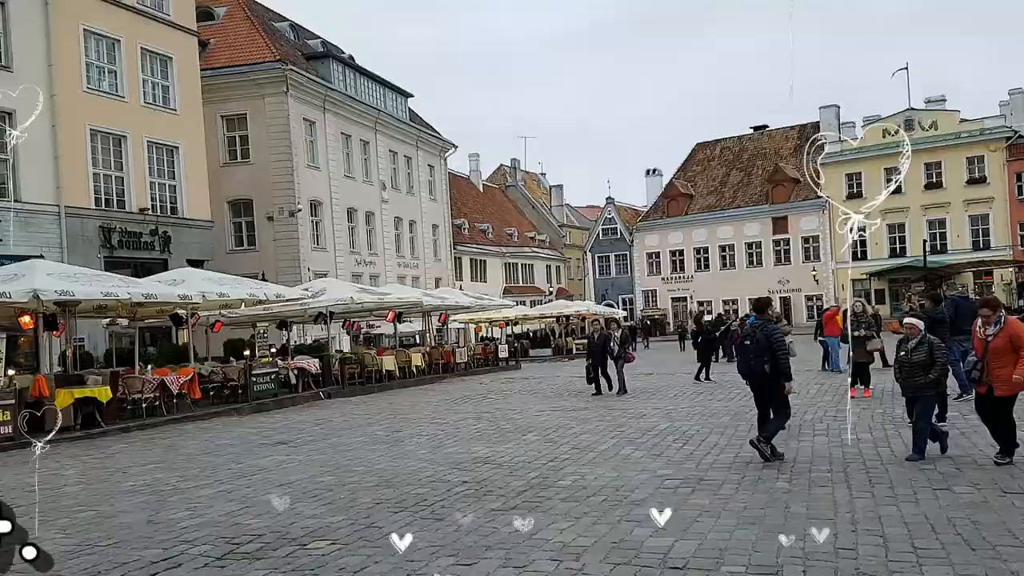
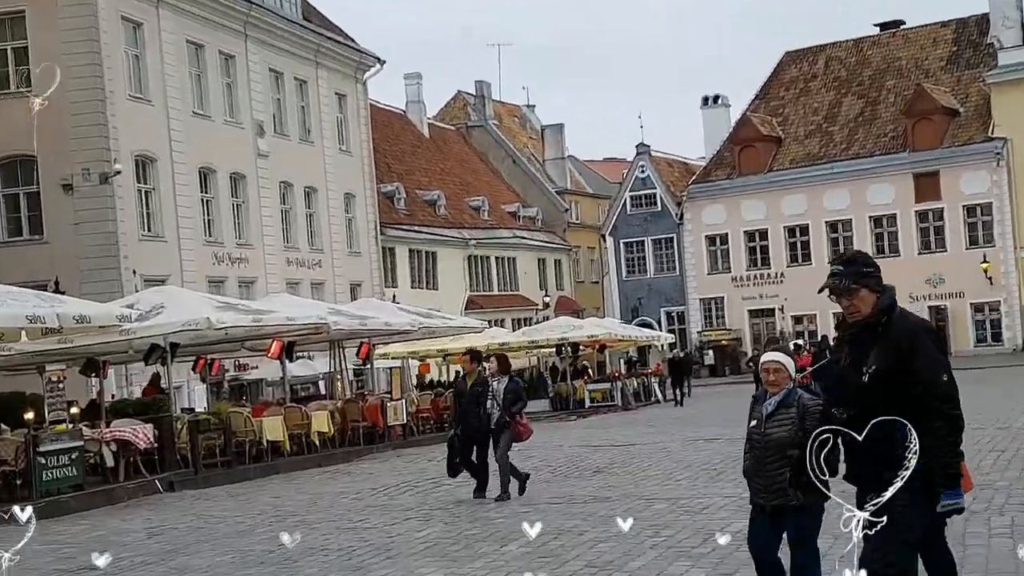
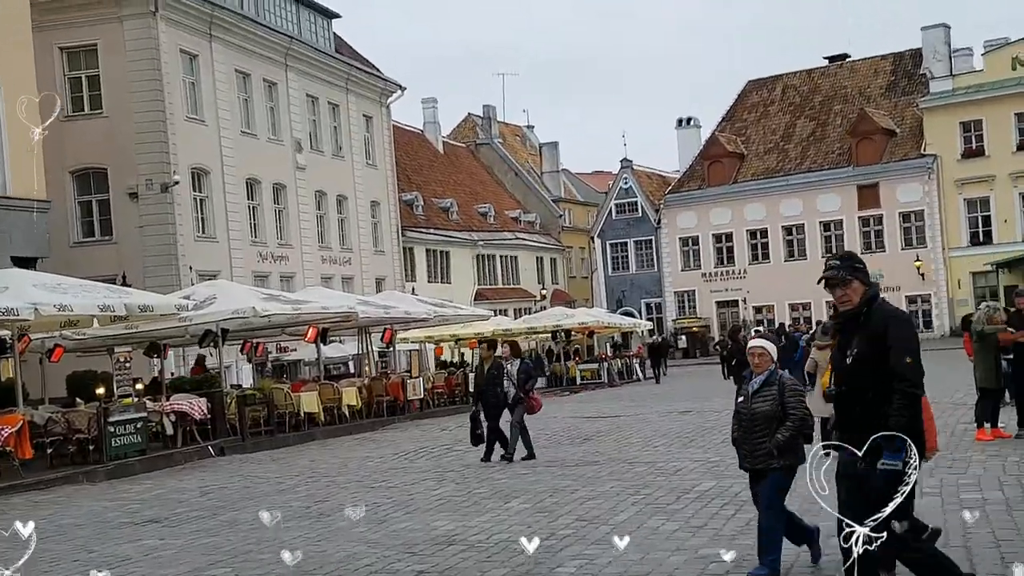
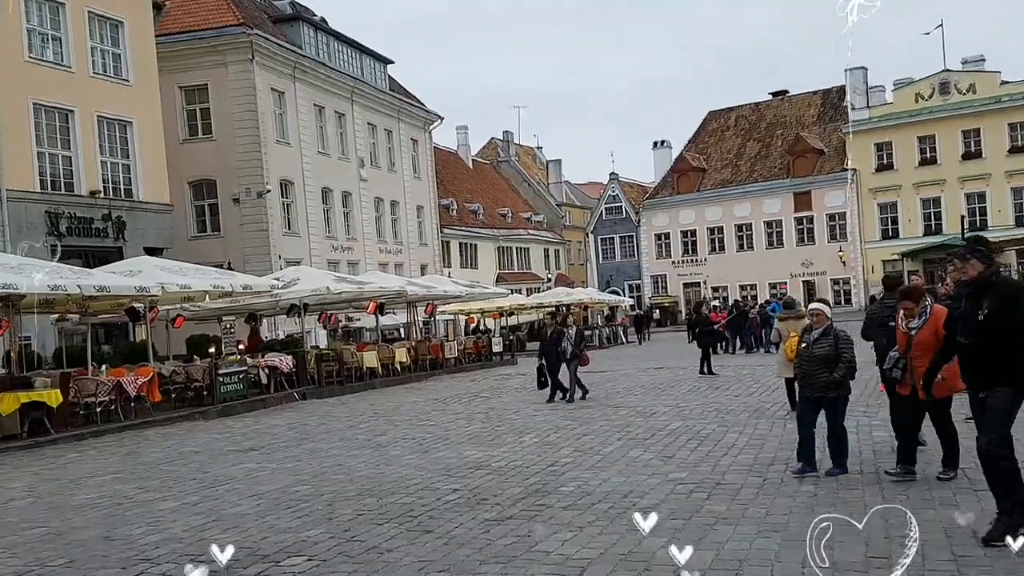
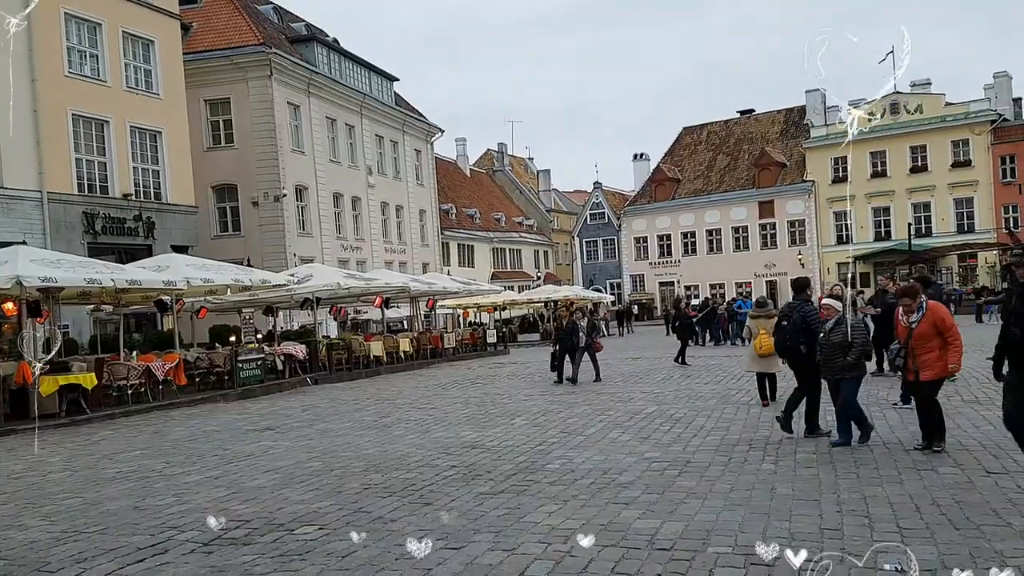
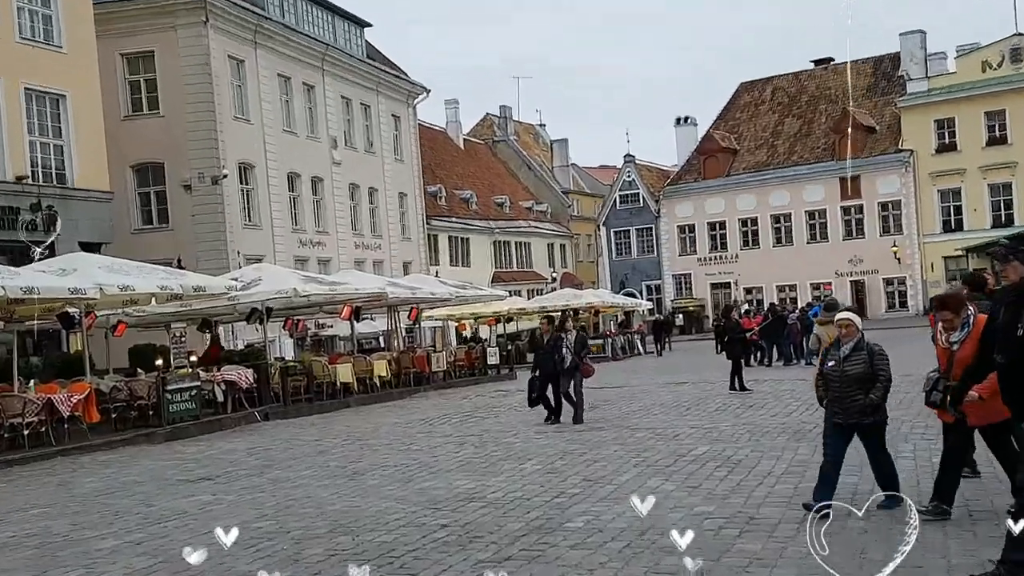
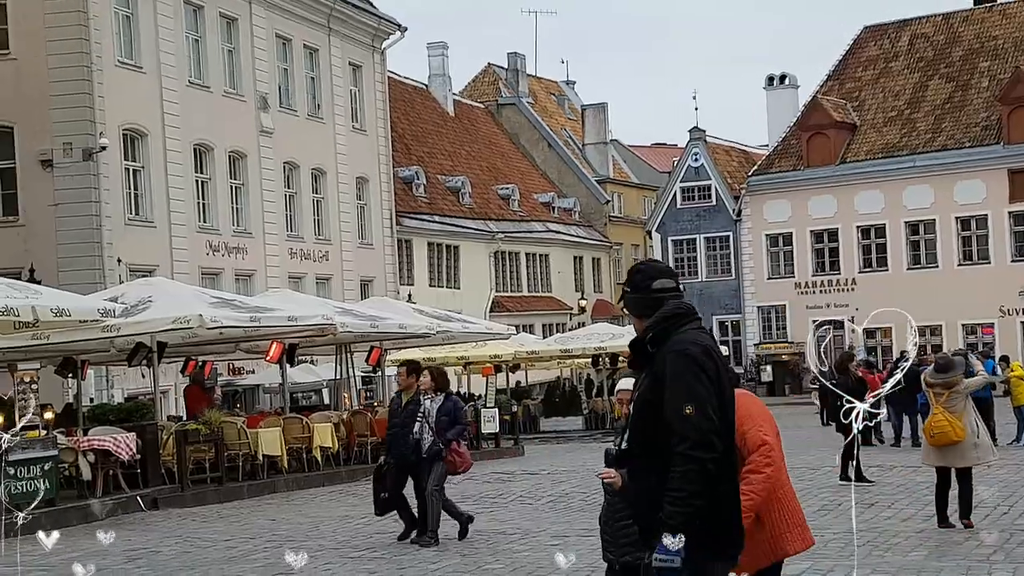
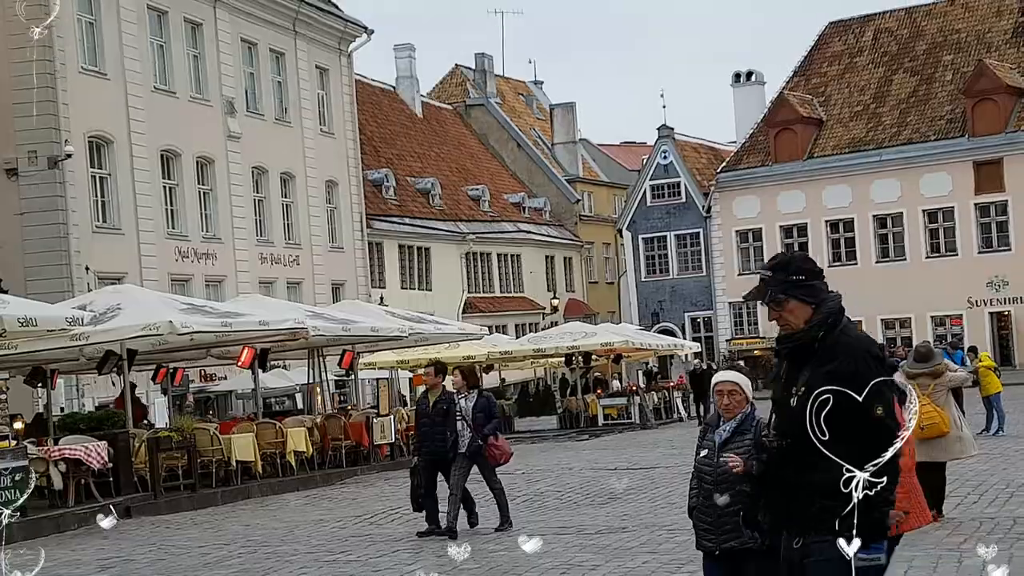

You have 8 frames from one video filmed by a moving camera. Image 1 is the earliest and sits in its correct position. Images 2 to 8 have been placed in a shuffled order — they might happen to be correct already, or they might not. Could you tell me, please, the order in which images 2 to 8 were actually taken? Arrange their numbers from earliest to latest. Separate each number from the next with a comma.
5, 4, 6, 3, 2, 8, 7
